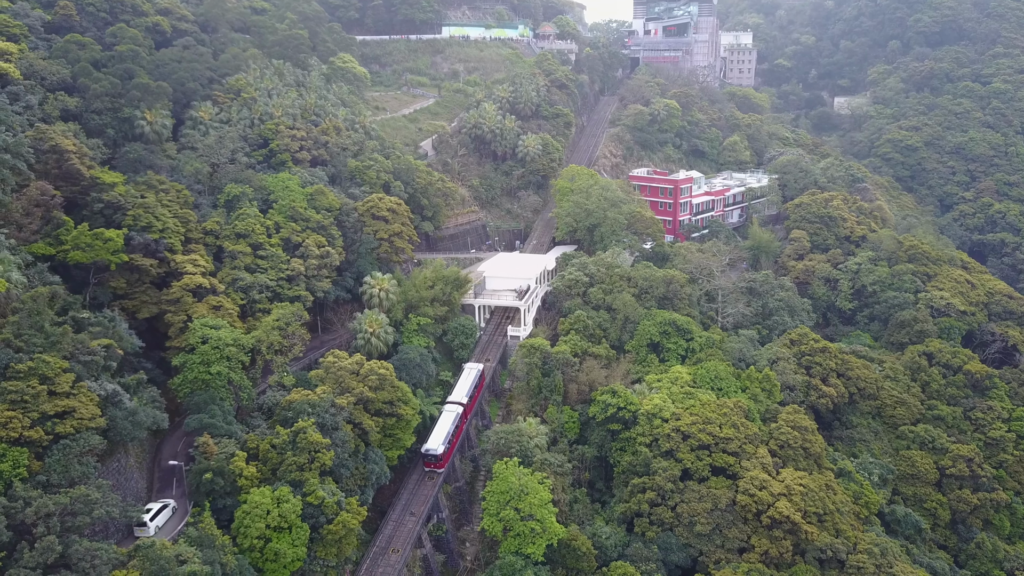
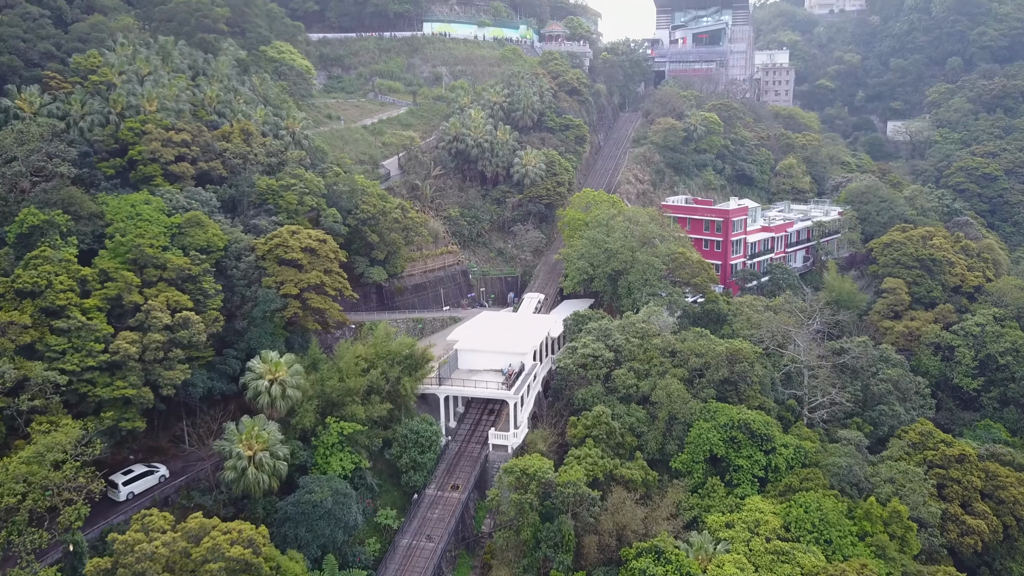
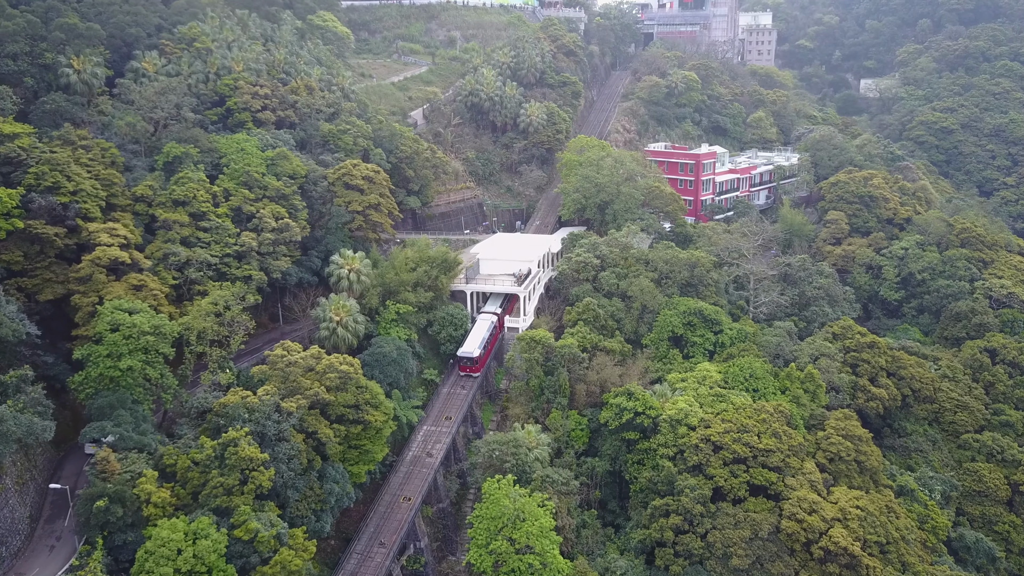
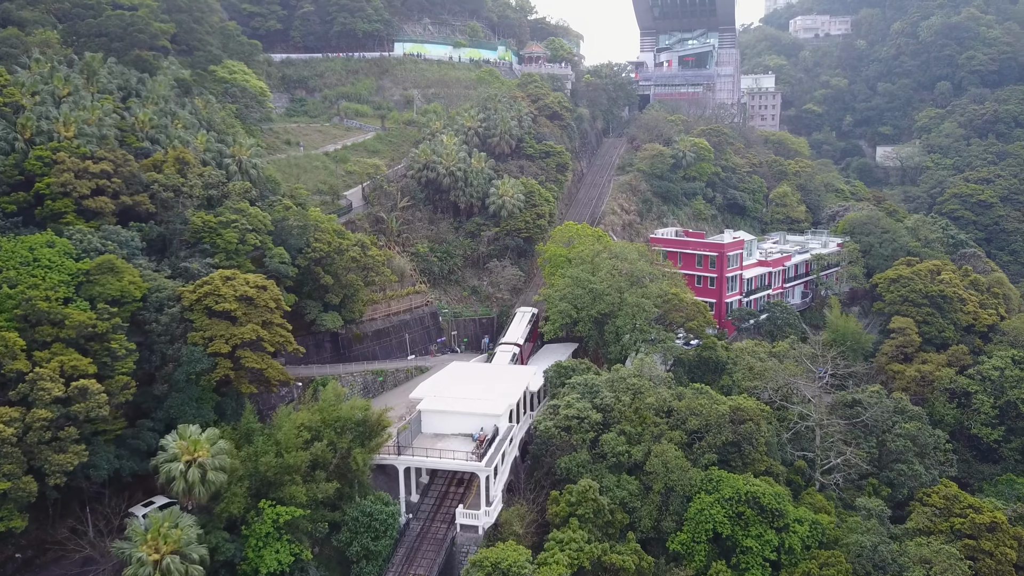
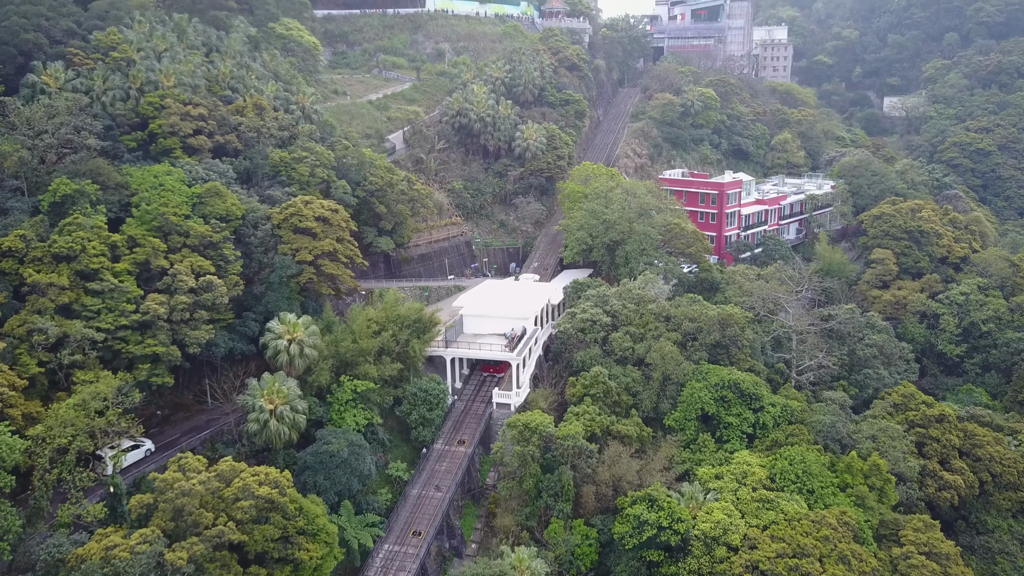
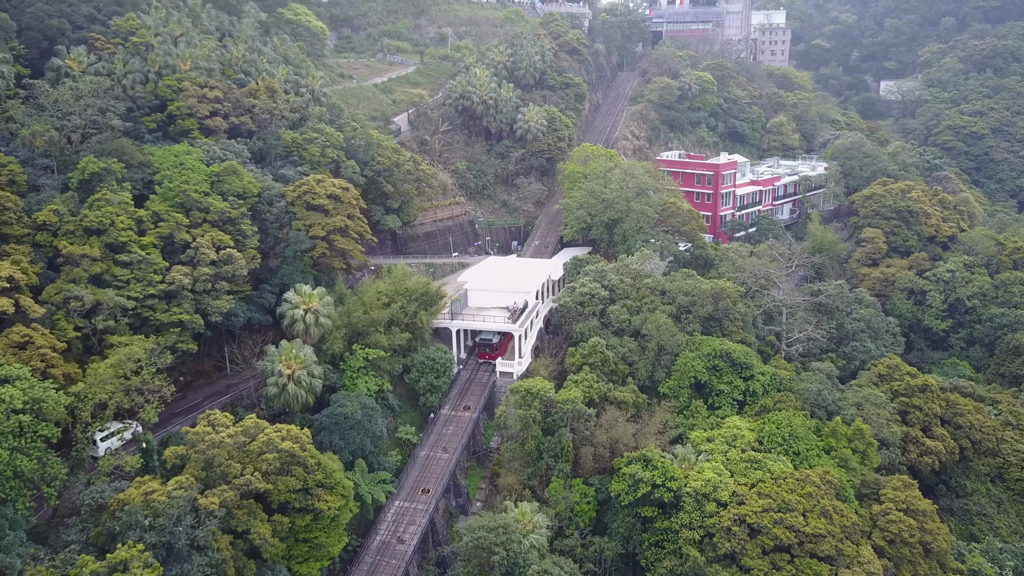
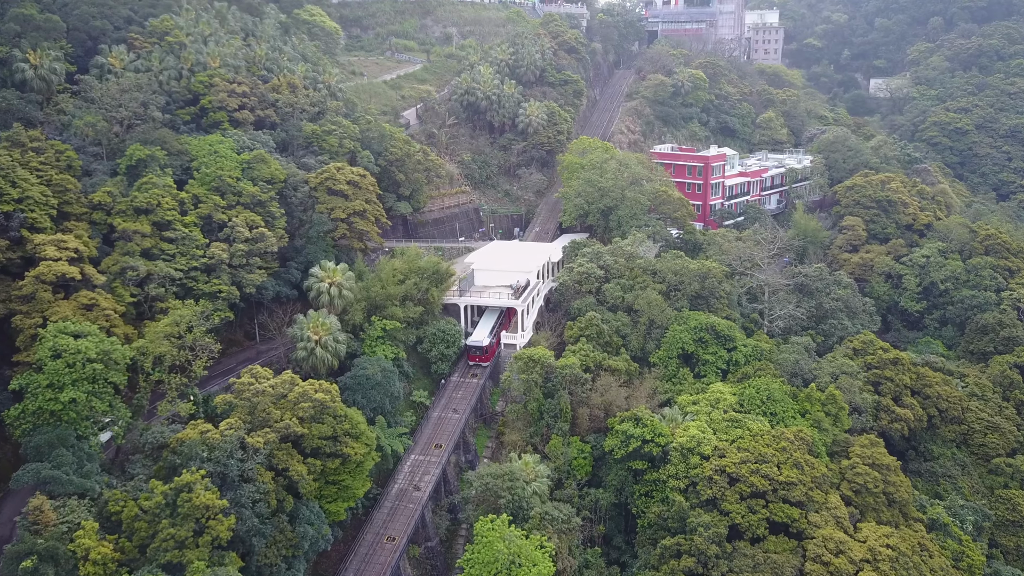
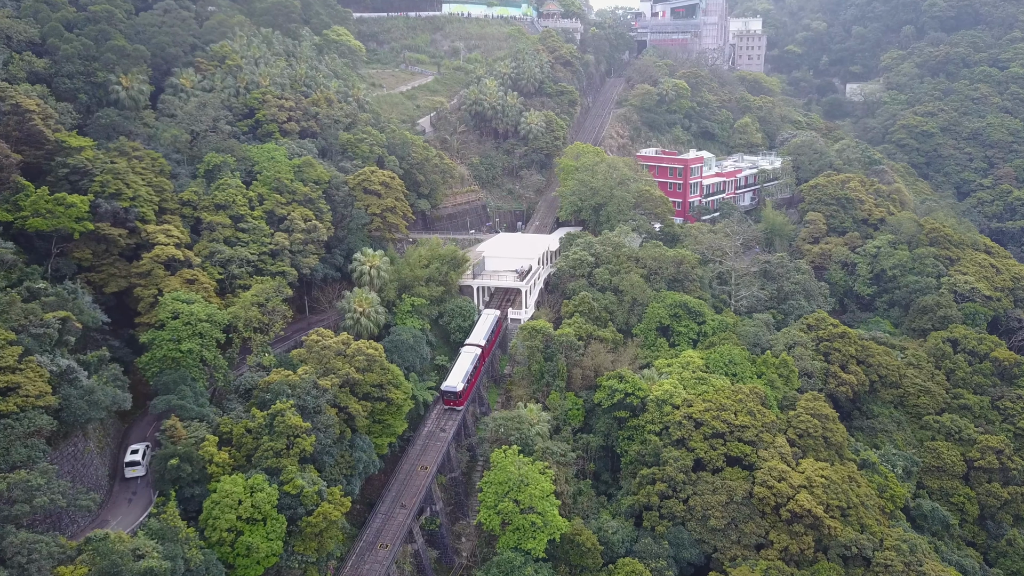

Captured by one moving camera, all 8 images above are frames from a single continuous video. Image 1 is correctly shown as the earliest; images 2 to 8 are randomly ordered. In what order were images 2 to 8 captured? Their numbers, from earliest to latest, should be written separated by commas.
8, 3, 7, 6, 5, 2, 4
